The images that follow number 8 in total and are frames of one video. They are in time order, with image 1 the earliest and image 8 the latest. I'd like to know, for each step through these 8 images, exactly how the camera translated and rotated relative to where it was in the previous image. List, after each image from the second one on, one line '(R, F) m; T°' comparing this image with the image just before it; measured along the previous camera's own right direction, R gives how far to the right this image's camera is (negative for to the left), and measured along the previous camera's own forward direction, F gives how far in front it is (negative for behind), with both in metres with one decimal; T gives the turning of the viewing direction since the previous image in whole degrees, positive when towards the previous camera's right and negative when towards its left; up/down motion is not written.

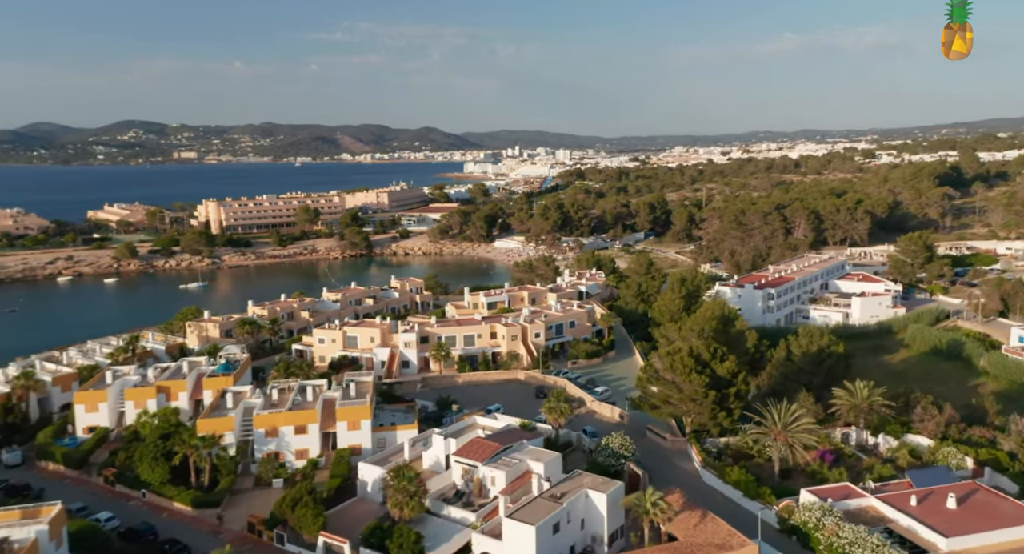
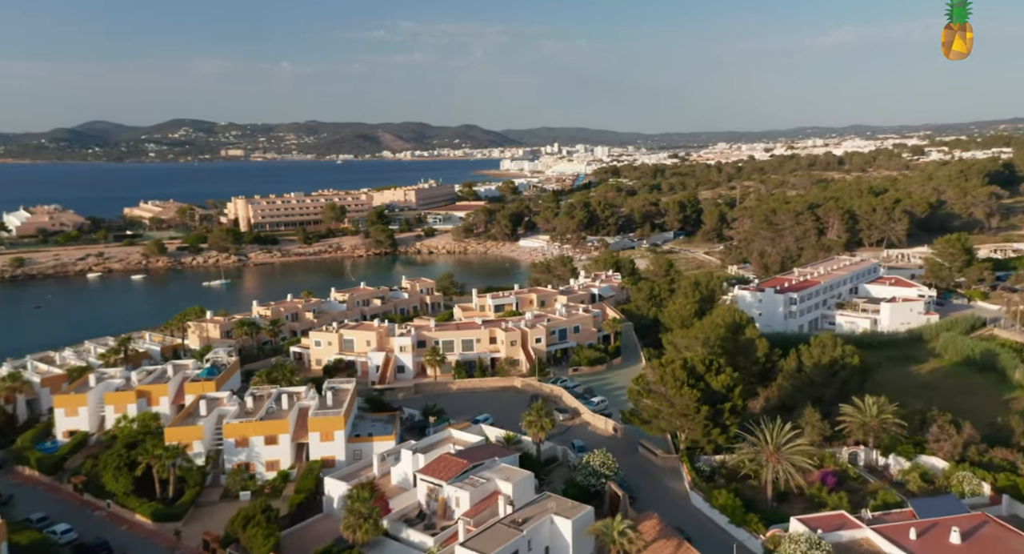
(+1.8, +1.2) m; -3°
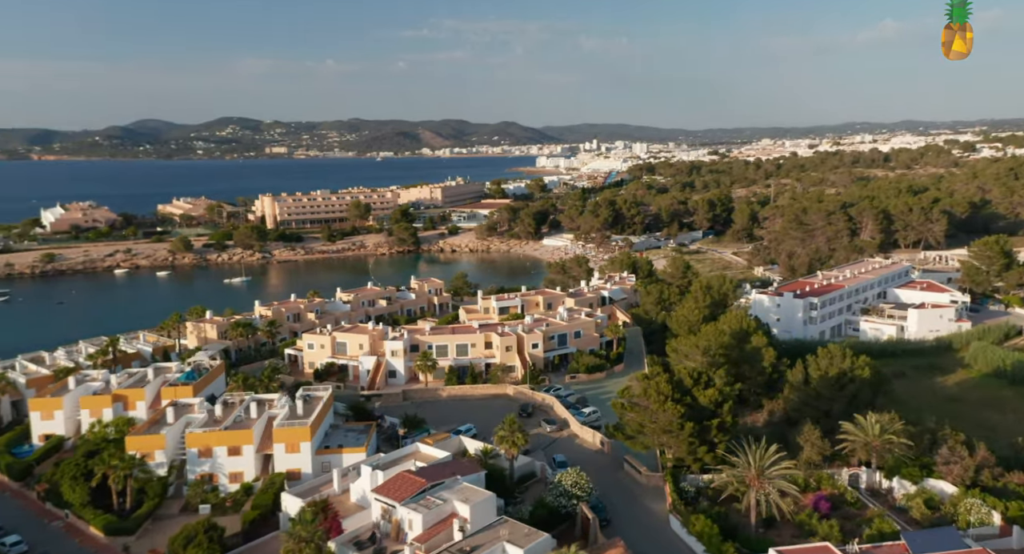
(+2.0, +1.2) m; -3°
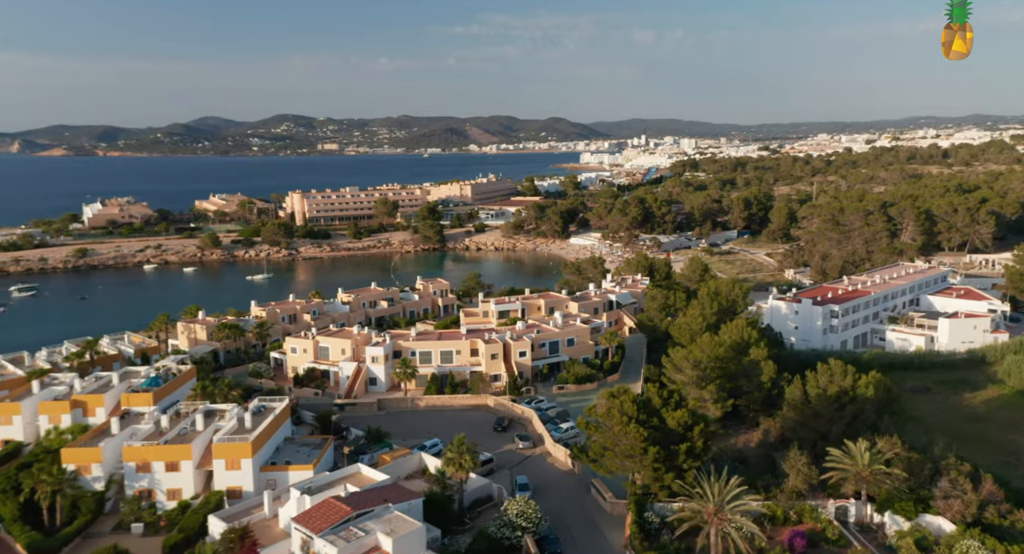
(+2.7, +1.6) m; -3°
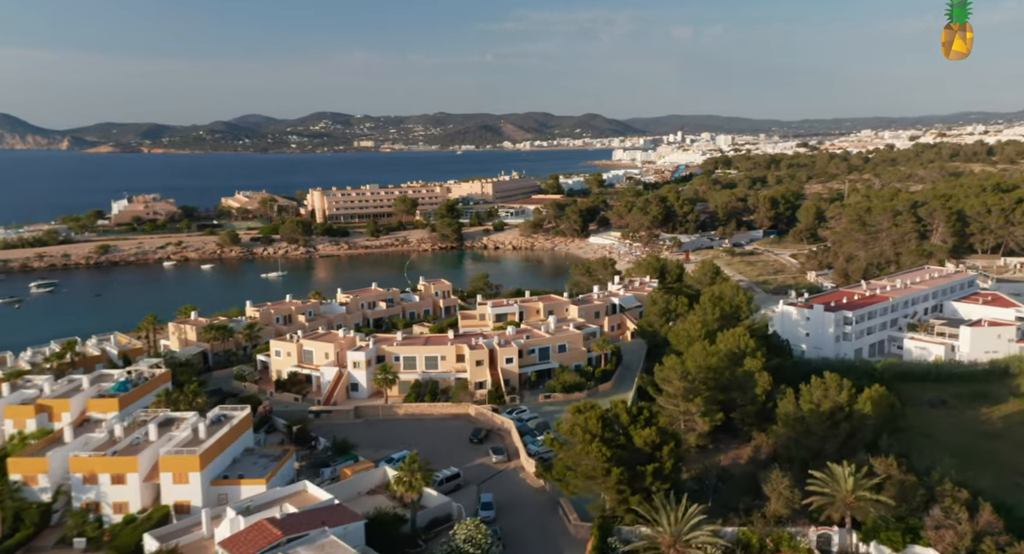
(+2.1, +1.2) m; -2°
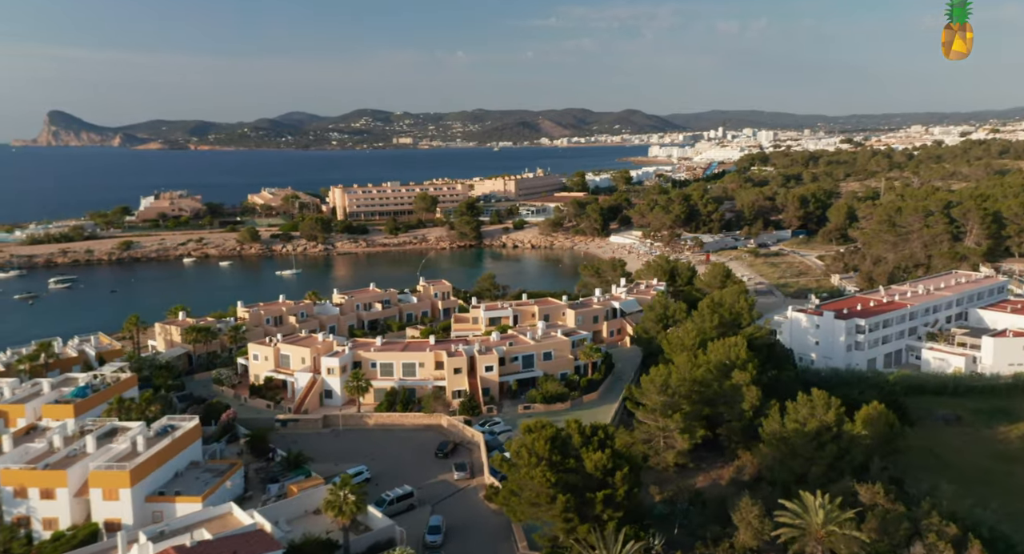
(+2.4, +1.4) m; -3°
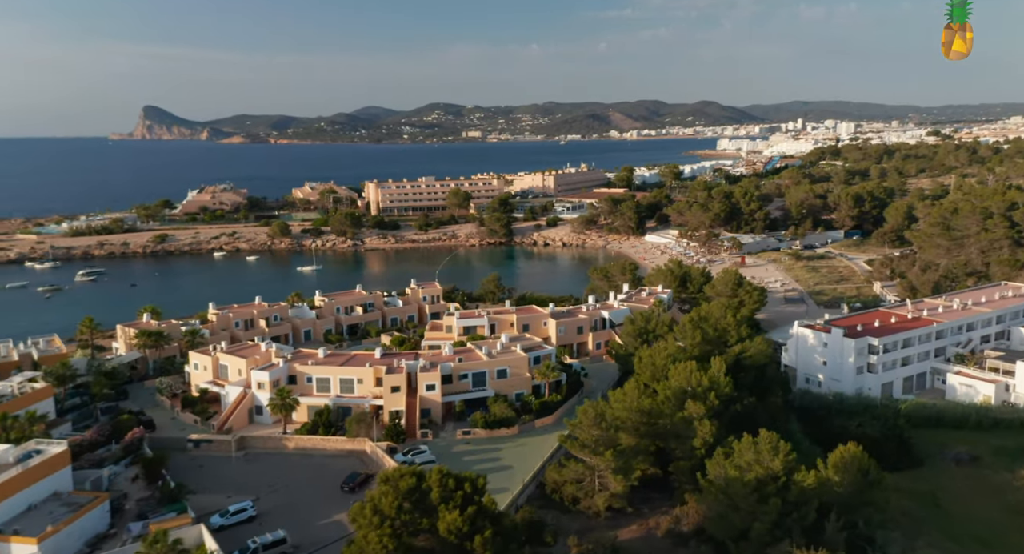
(+4.9, +3.1) m; -5°
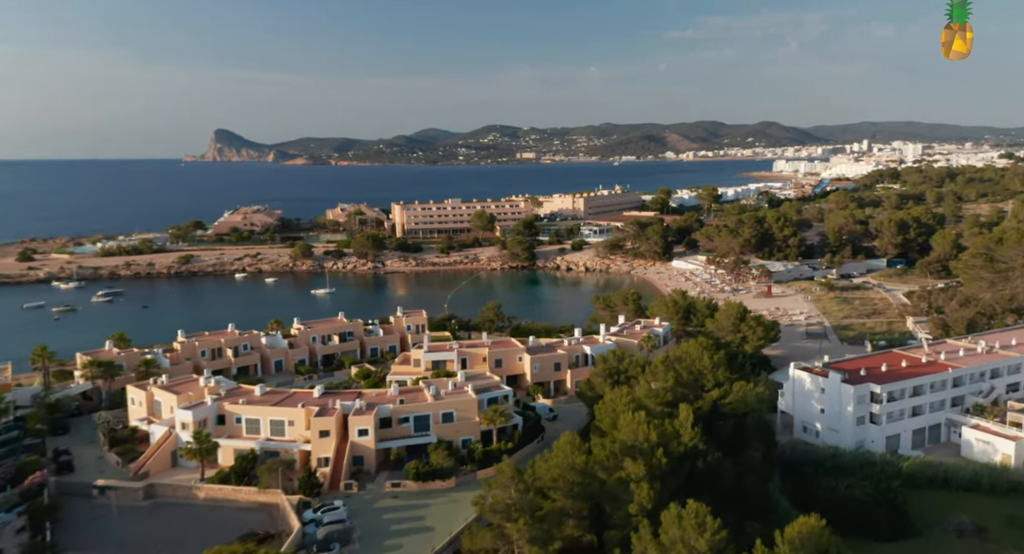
(+4.2, +2.5) m; -4°
